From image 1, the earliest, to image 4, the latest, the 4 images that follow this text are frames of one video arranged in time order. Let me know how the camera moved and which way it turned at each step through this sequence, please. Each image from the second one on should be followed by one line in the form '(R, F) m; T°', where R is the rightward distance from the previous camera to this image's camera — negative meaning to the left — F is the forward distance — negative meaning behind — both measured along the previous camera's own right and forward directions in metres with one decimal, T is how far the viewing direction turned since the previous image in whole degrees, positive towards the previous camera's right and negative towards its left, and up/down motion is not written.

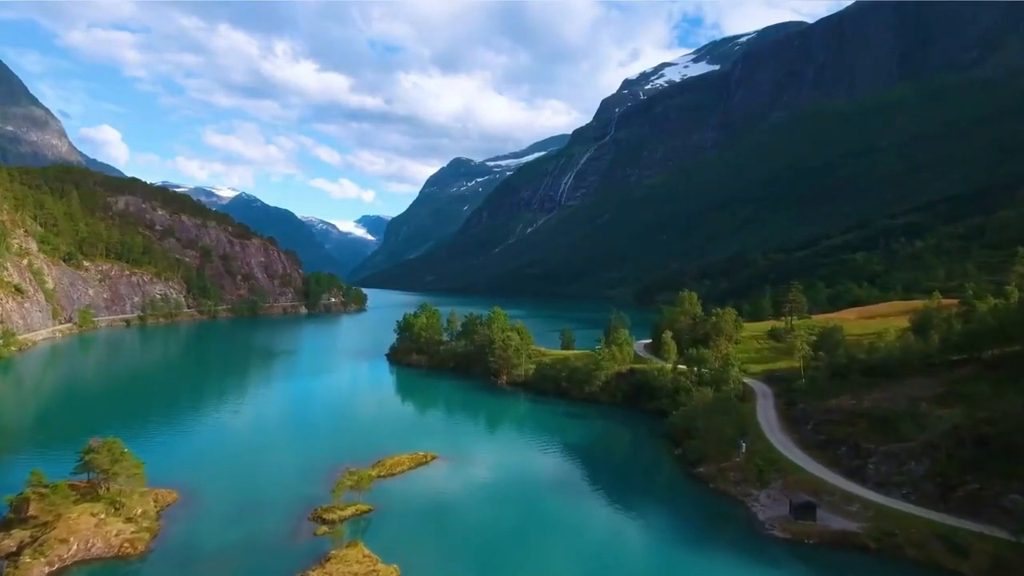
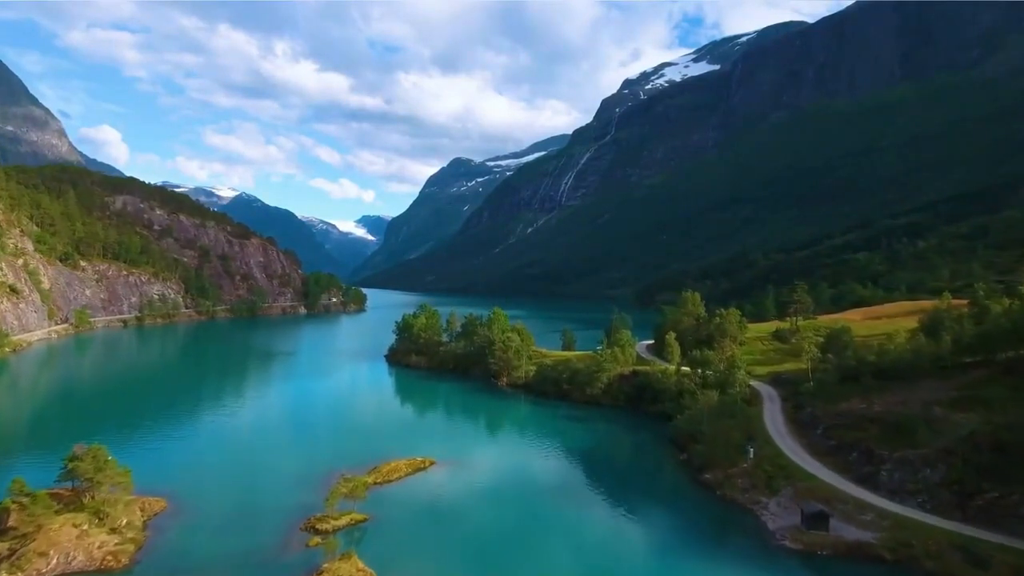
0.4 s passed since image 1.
(0.0, +1.5) m; 0°
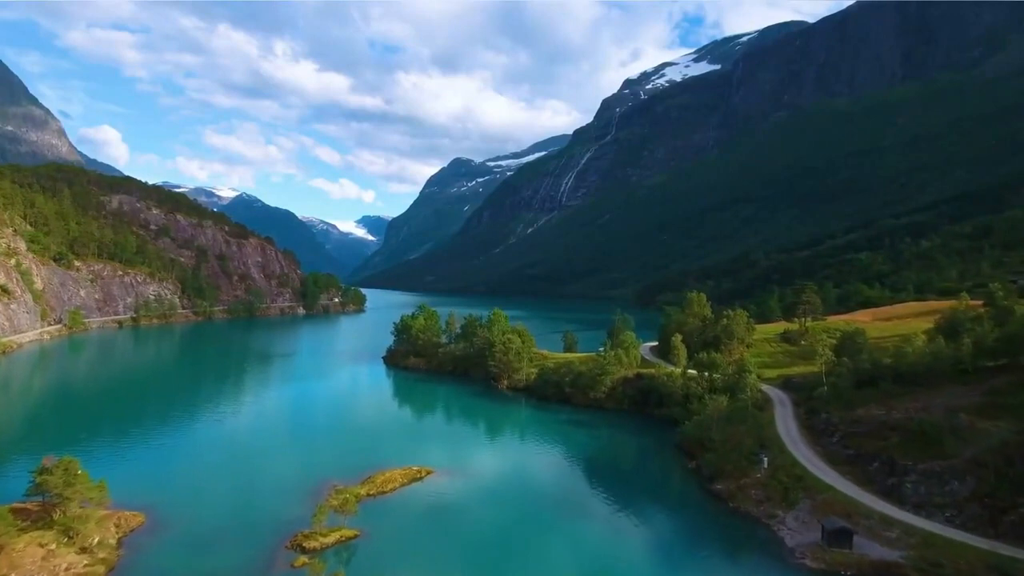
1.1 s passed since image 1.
(0.0, +2.5) m; 0°
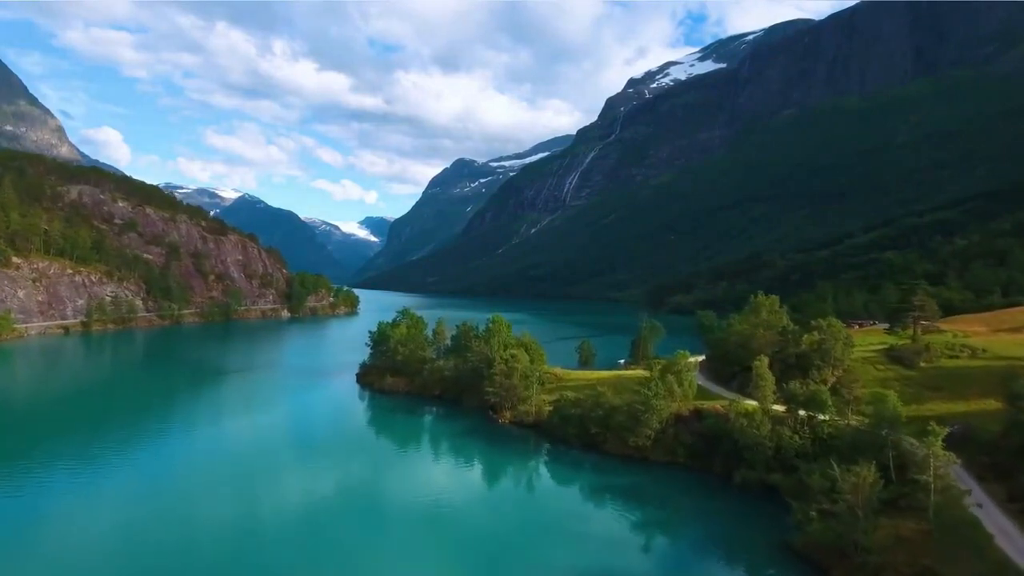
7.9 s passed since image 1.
(-0.3, +23.7) m; 0°
